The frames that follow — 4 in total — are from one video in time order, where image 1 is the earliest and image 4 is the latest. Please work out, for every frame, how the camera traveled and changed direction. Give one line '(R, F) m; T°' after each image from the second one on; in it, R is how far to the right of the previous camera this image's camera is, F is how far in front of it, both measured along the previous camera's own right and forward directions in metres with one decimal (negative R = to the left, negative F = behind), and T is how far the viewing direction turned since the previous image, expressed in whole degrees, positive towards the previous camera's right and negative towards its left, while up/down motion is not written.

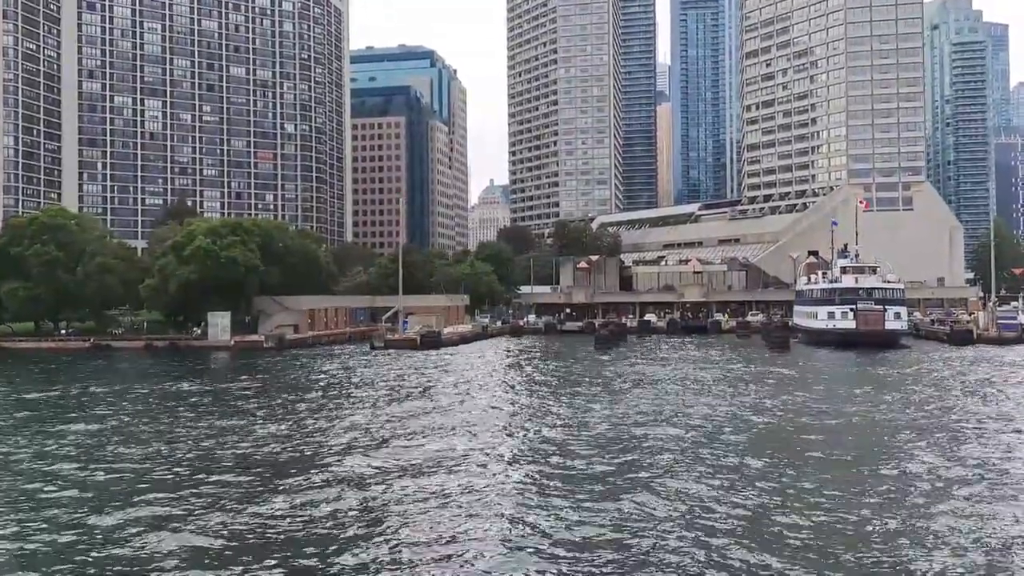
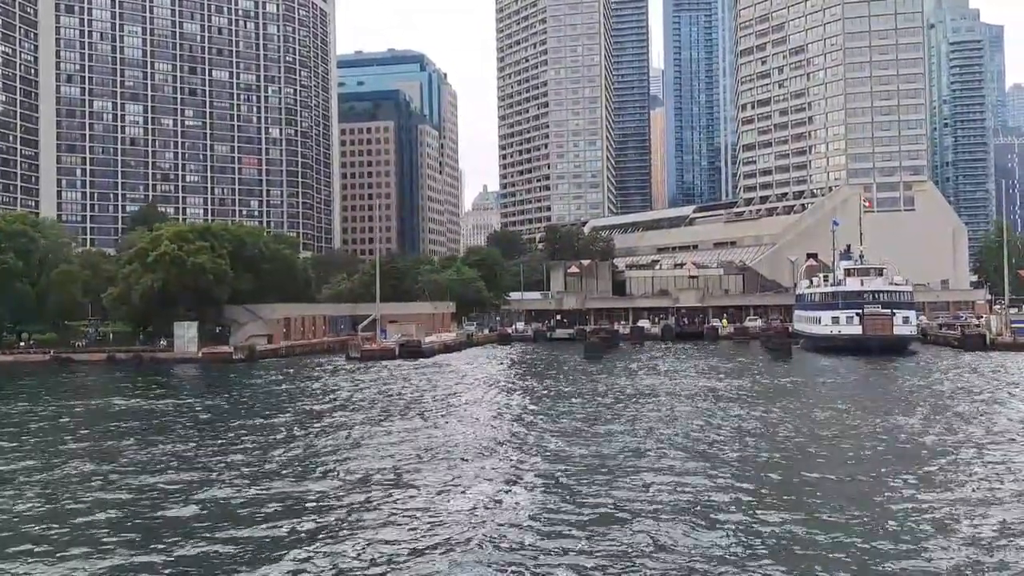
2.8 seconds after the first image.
(+0.6, +2.9) m; 0°
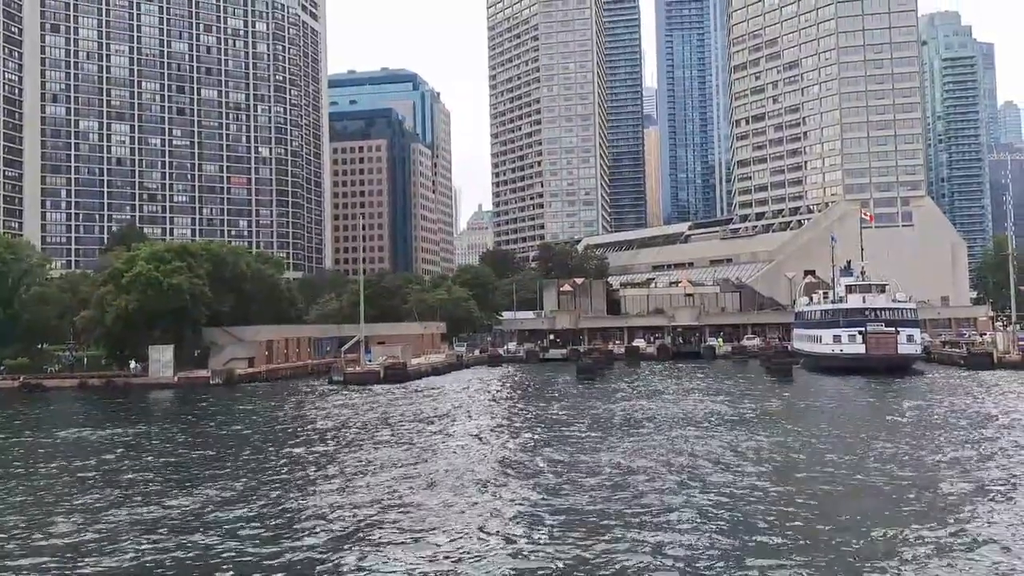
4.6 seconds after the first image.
(+0.4, +1.8) m; 0°
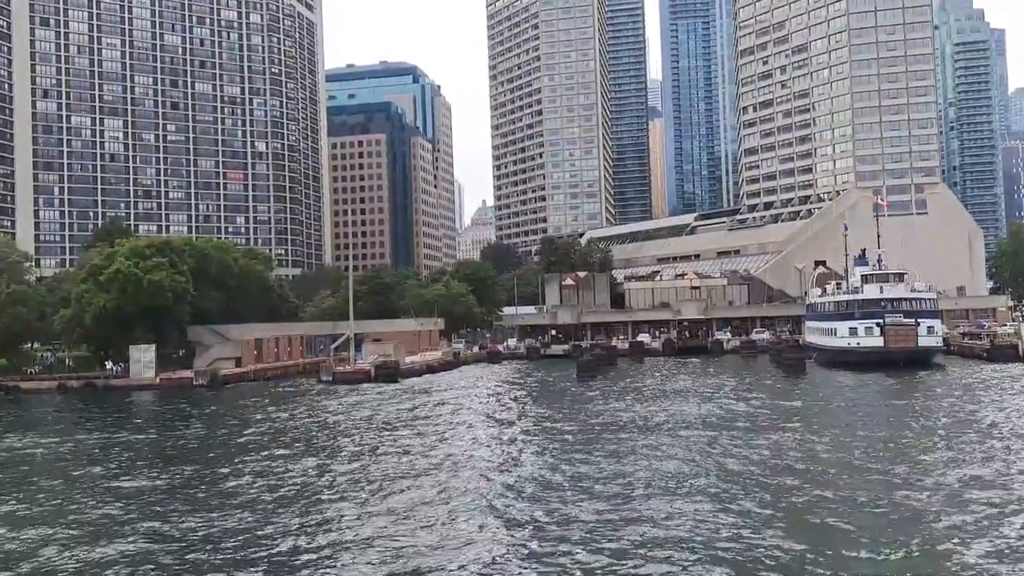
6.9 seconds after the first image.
(+0.5, +2.3) m; 0°
